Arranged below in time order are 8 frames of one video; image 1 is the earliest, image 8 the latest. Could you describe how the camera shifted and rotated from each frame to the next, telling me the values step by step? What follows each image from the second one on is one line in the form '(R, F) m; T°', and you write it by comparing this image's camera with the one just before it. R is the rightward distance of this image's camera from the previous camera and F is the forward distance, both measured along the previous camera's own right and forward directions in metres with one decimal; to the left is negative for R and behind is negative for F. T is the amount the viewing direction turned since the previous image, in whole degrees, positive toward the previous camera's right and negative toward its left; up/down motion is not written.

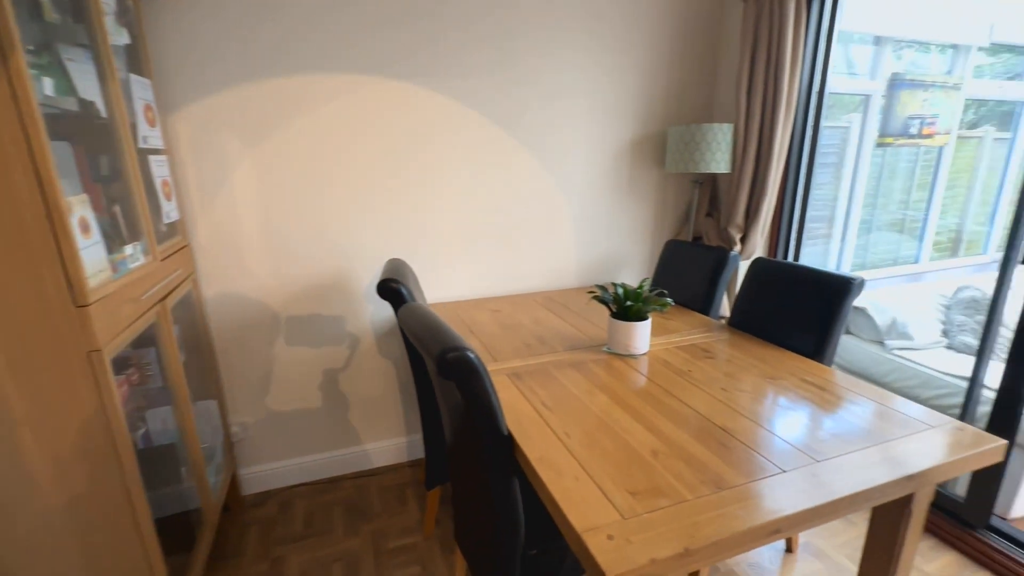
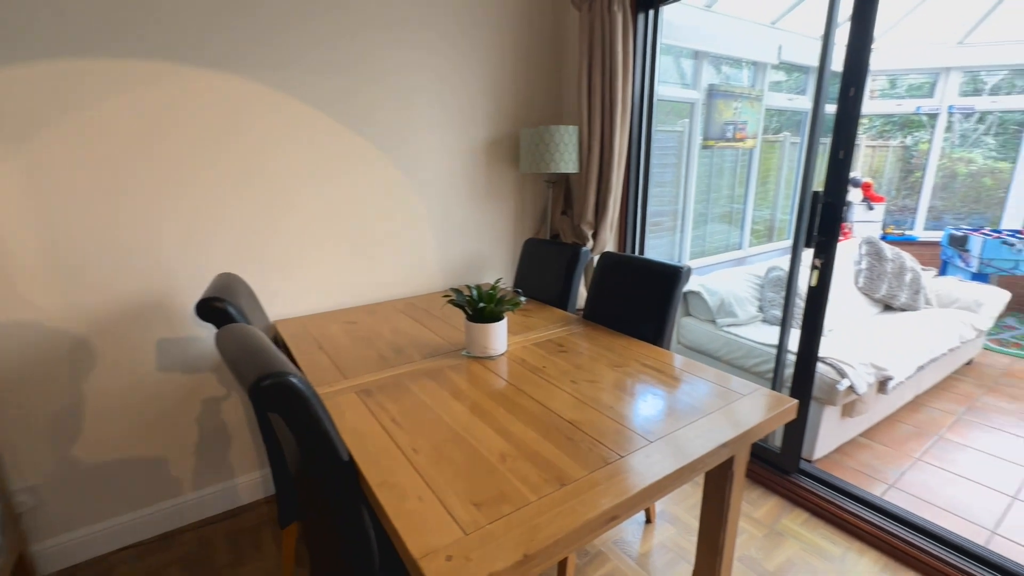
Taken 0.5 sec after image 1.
(+0.1, 0.0) m; +14°
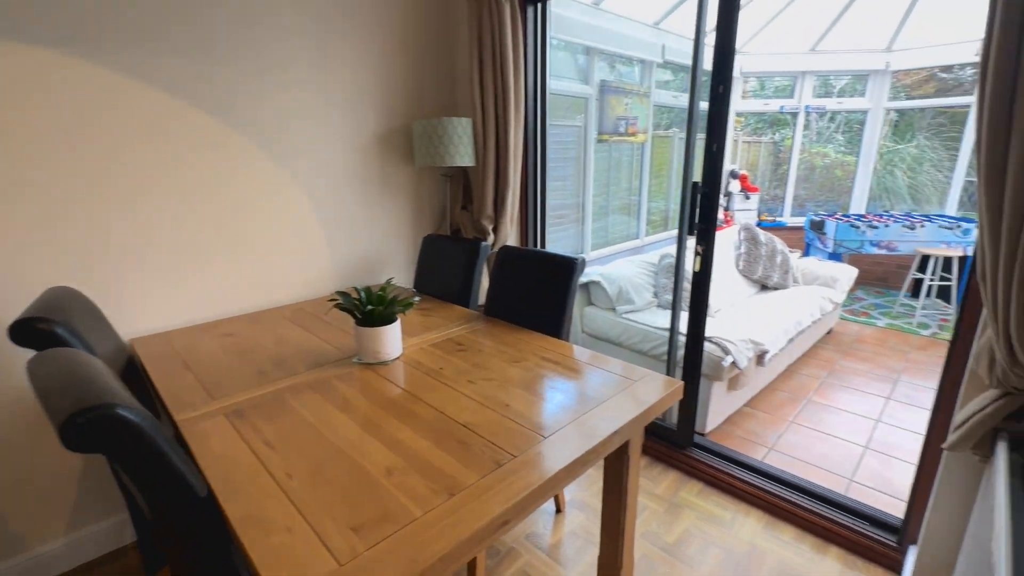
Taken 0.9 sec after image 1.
(+0.1, 0.0) m; +10°
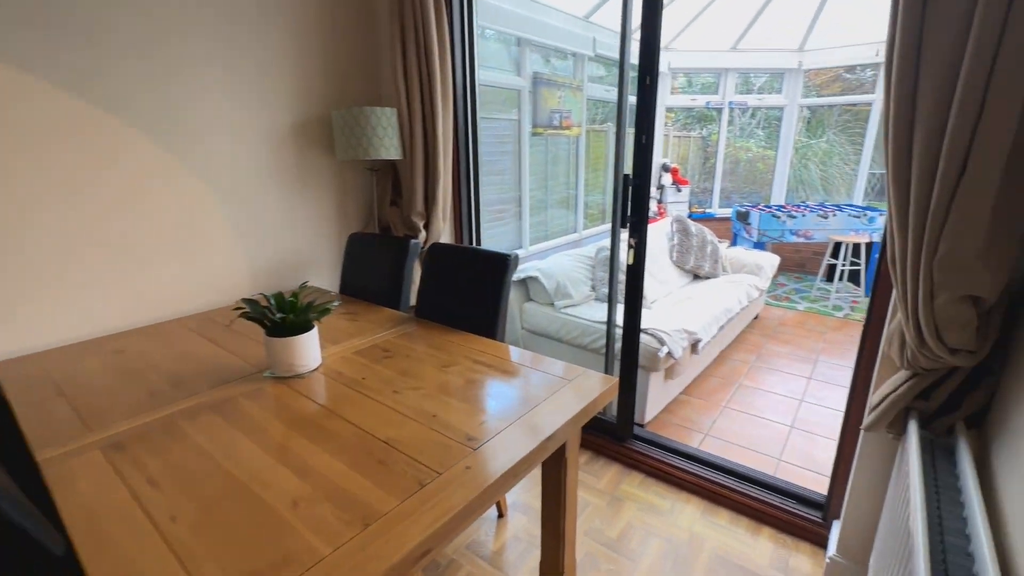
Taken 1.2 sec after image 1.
(+0.1, +0.1) m; +7°
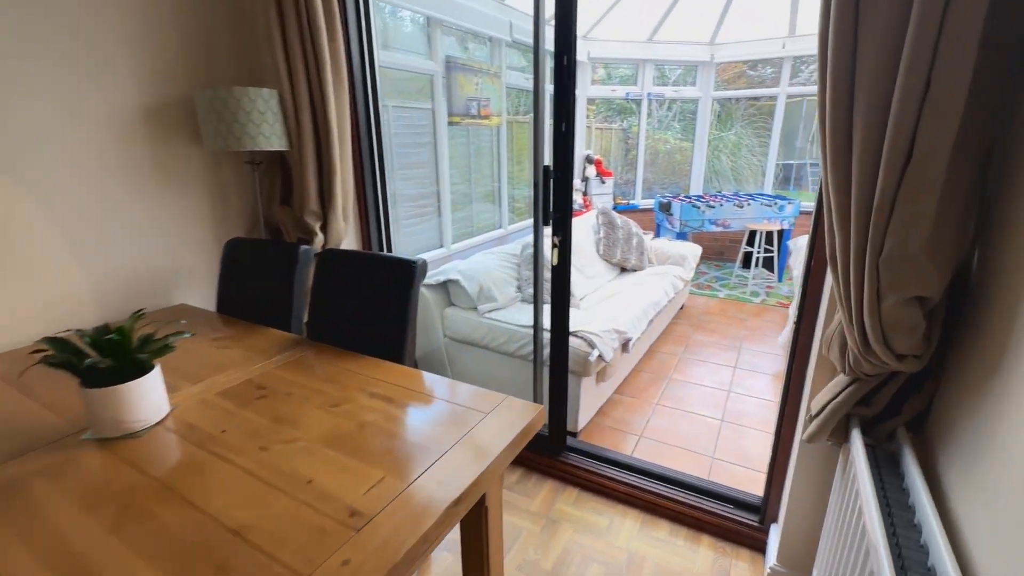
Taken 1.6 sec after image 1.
(+0.1, +0.2) m; +8°
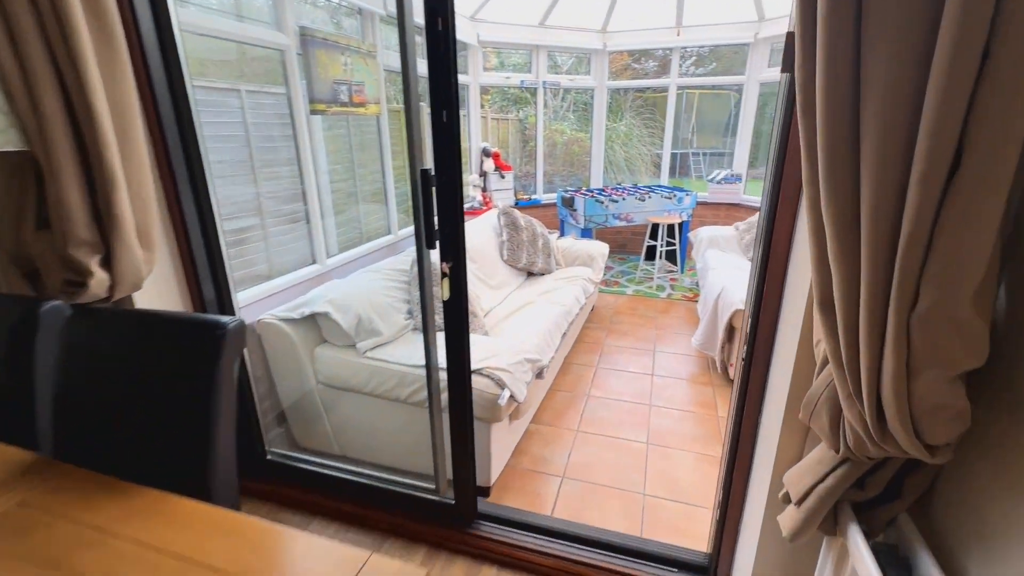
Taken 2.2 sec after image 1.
(+0.1, +0.4) m; +11°
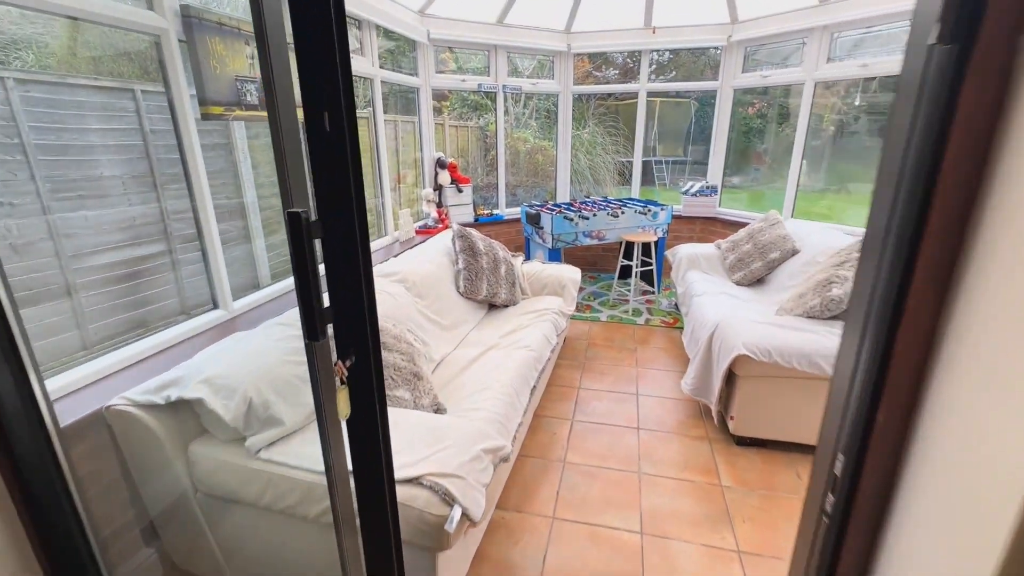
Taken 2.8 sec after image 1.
(0.0, +0.5) m; +4°
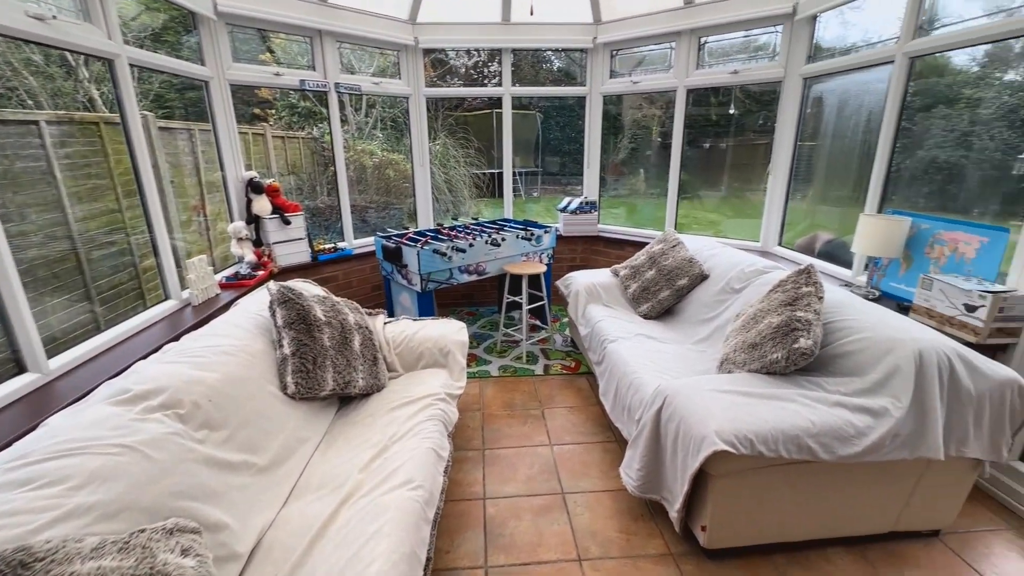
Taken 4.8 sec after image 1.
(0.0, +0.8) m; +17°
